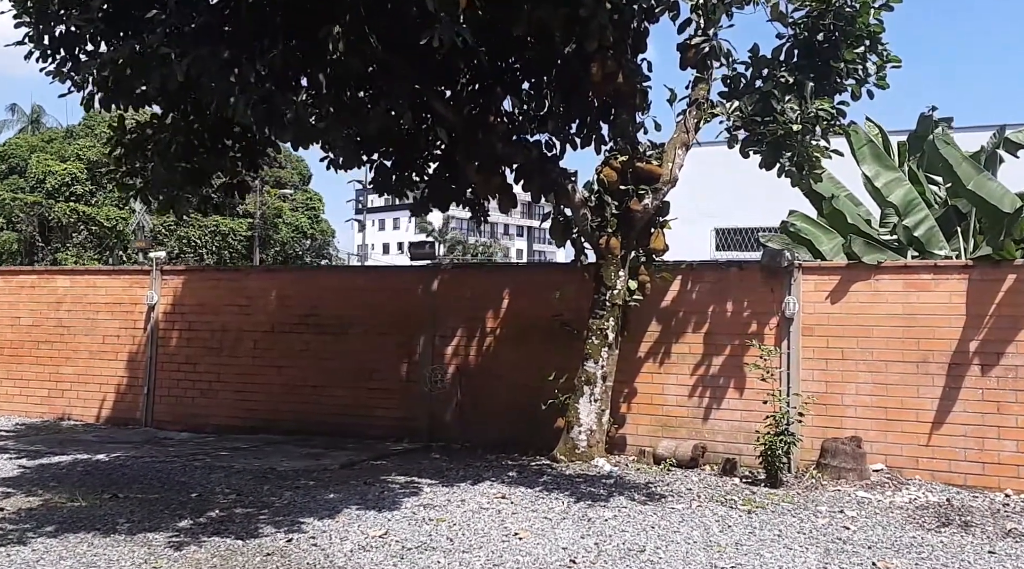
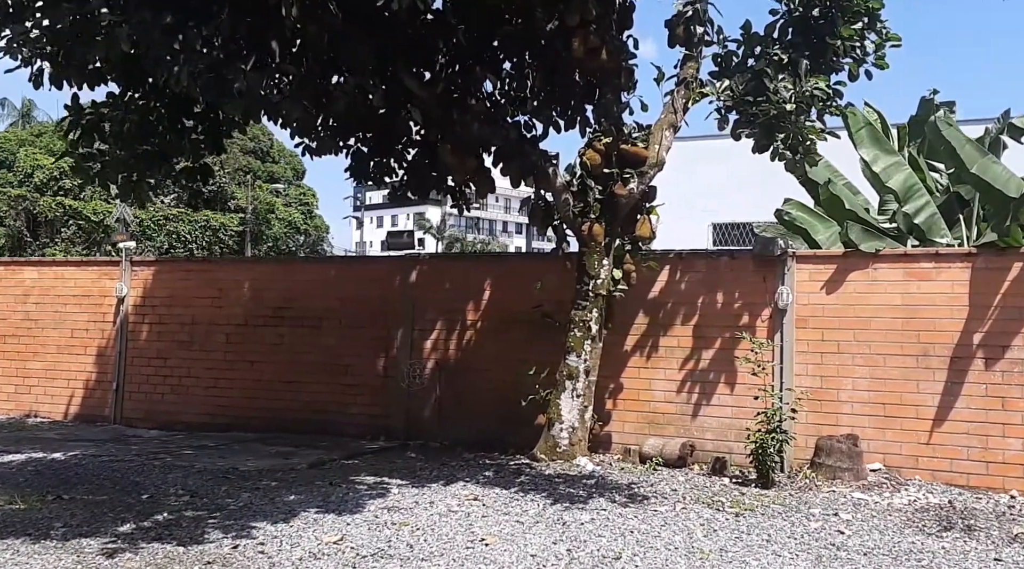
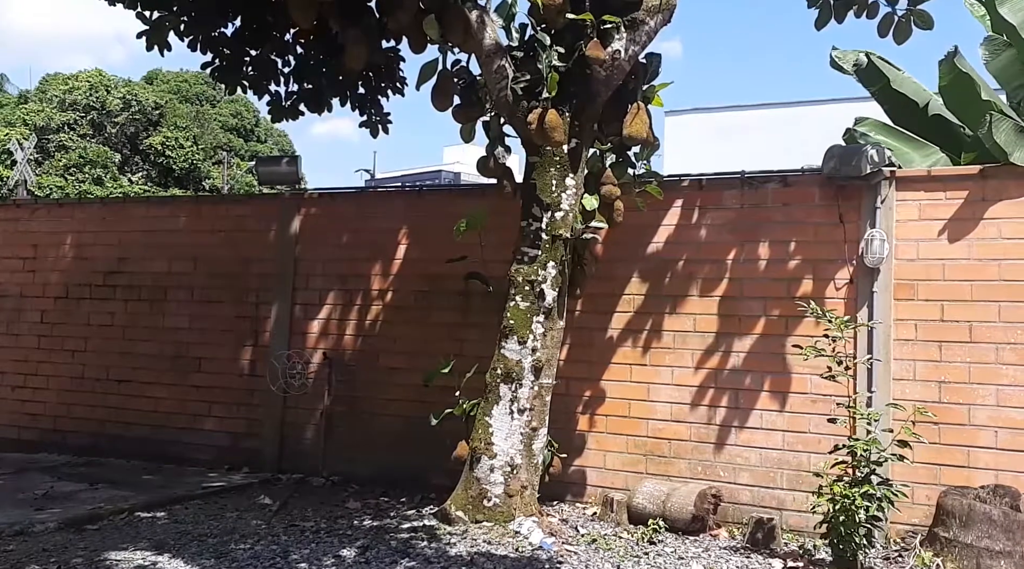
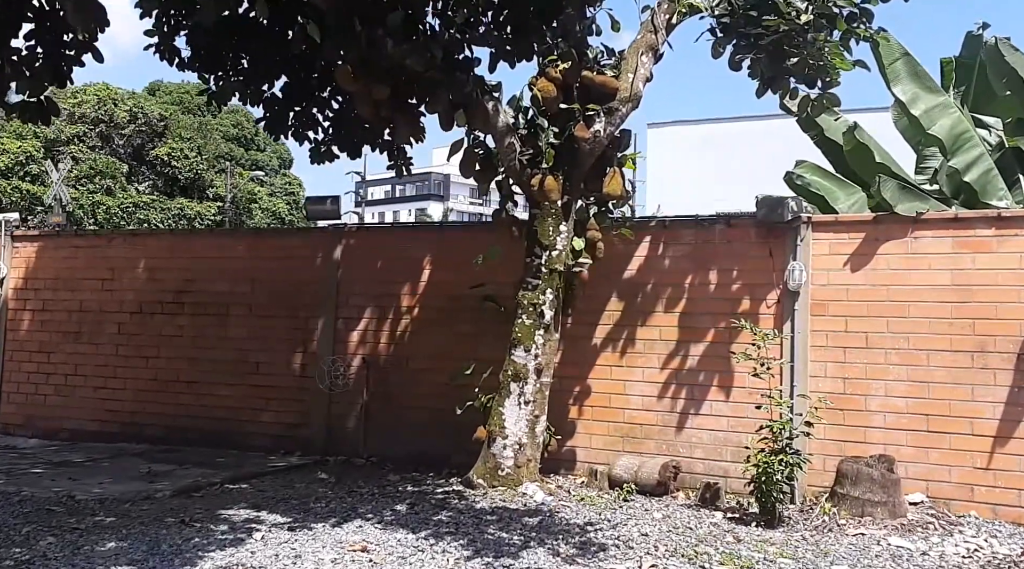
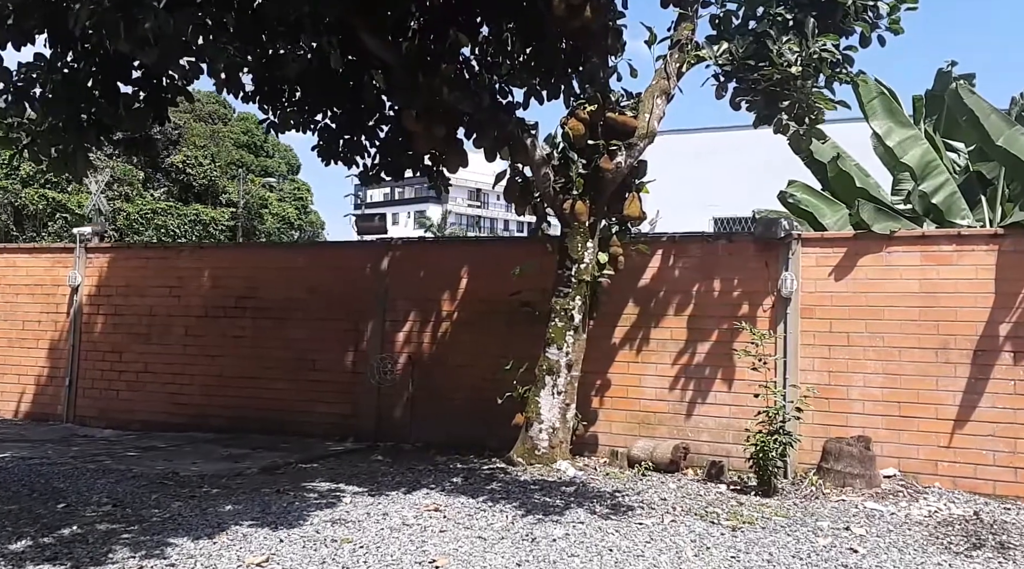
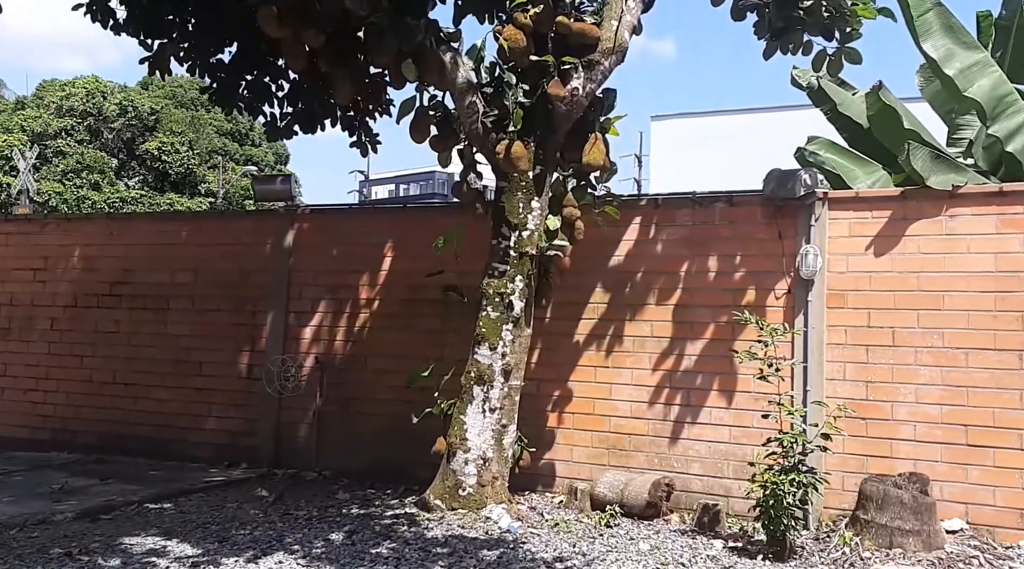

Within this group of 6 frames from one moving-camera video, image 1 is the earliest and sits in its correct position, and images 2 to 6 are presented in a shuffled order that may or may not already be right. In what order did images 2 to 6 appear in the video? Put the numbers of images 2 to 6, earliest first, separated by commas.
2, 5, 4, 6, 3
